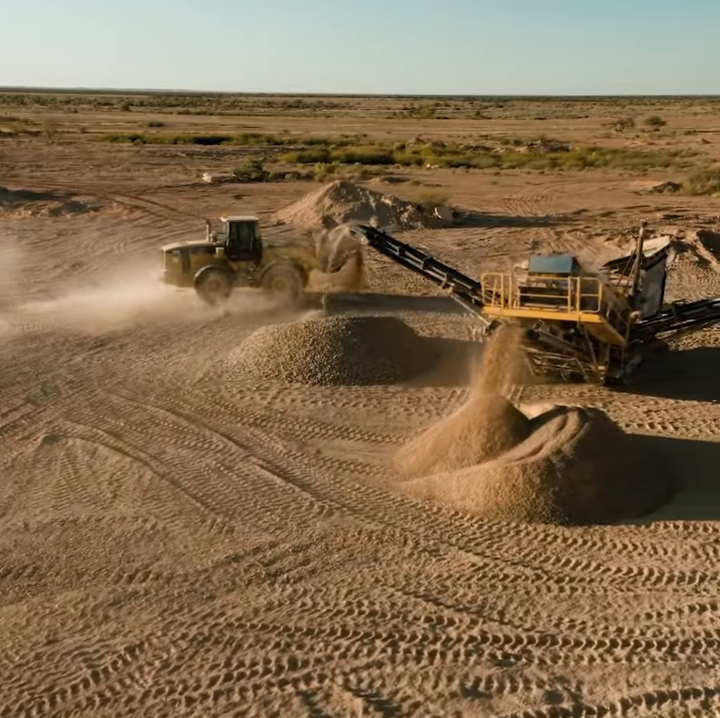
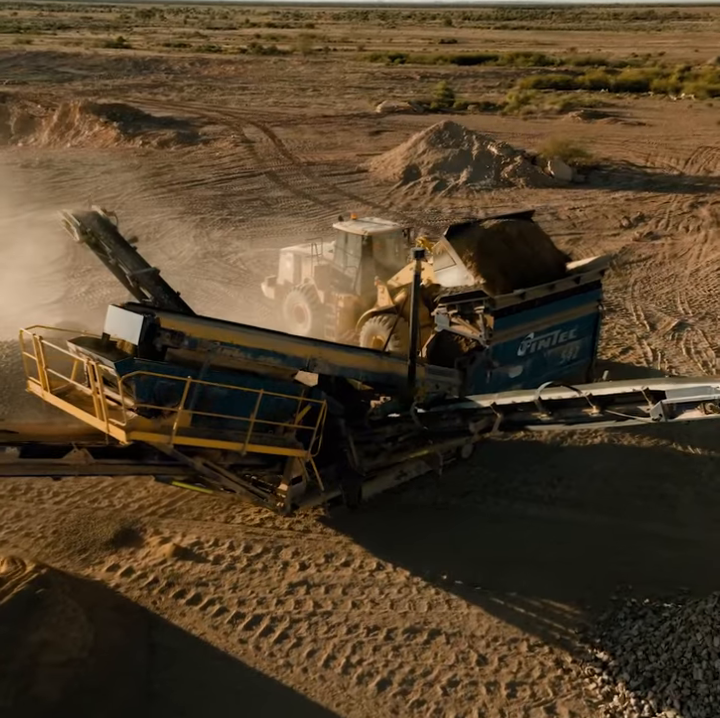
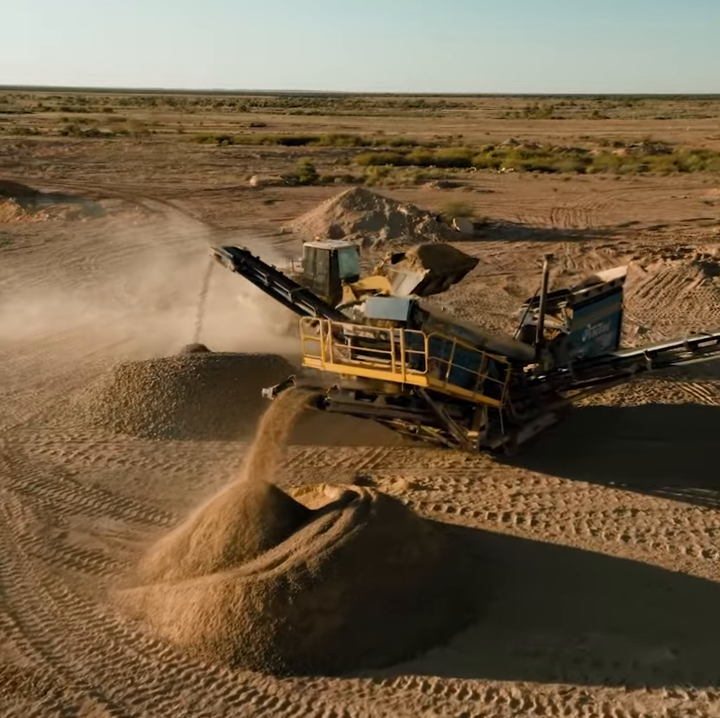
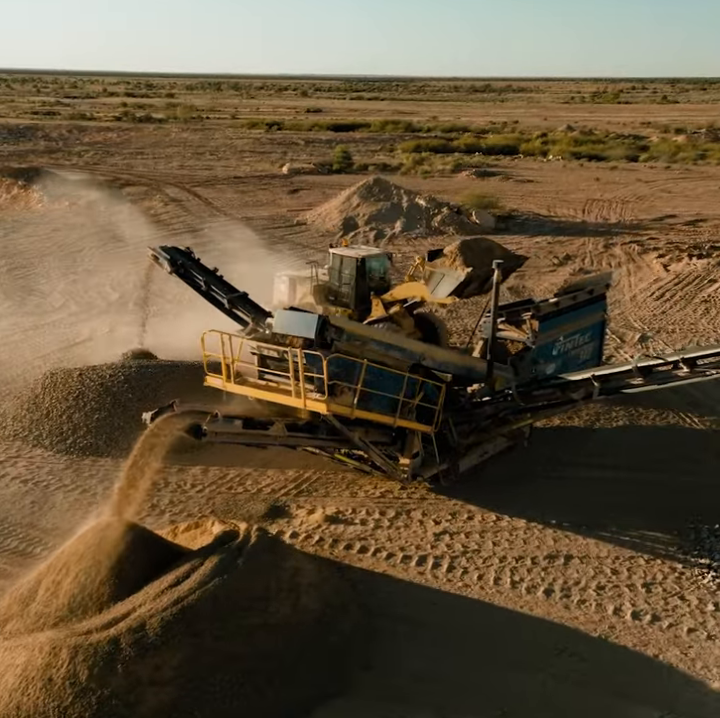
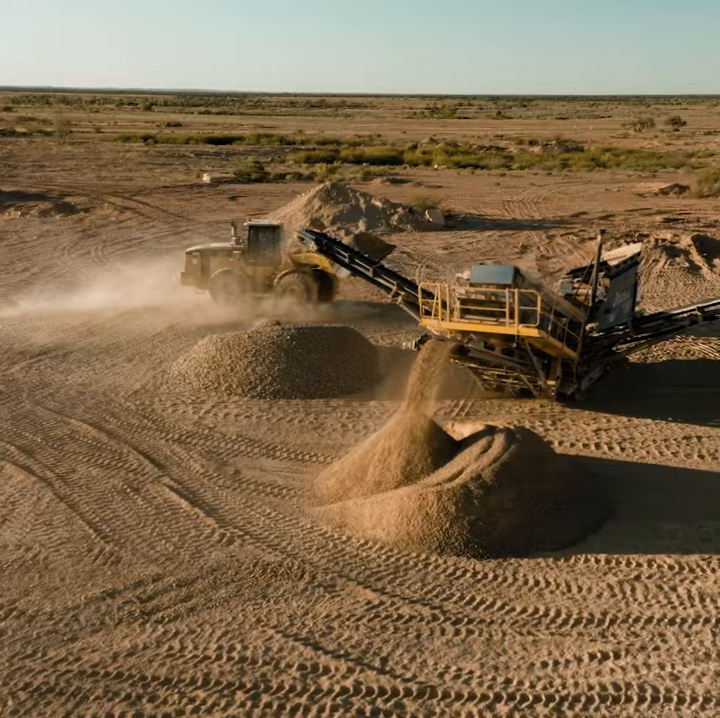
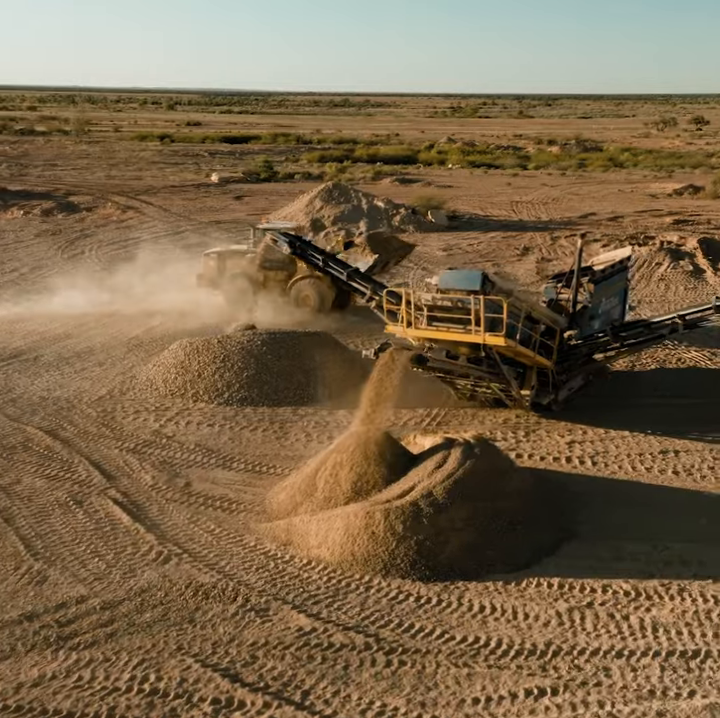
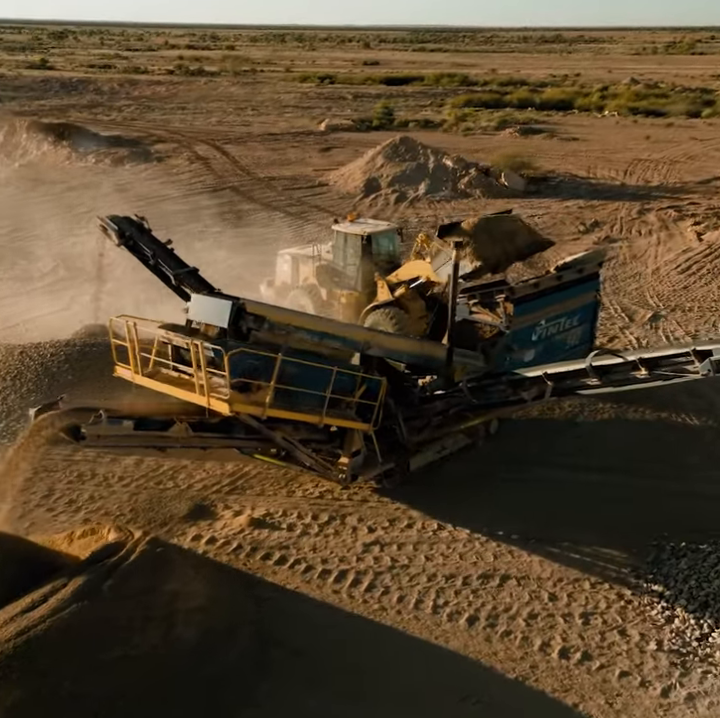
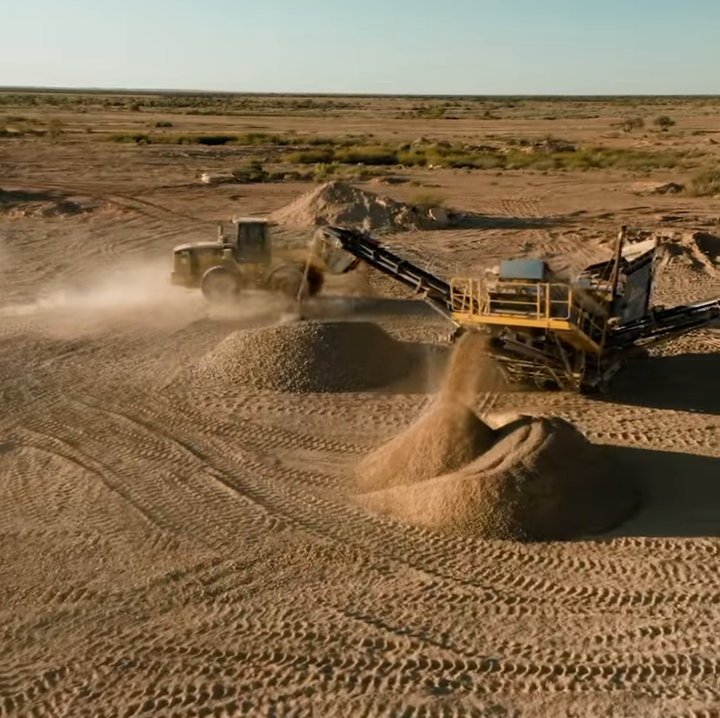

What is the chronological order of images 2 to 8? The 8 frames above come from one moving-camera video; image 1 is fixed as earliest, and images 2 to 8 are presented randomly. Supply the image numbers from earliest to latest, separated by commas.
8, 5, 6, 3, 4, 7, 2
